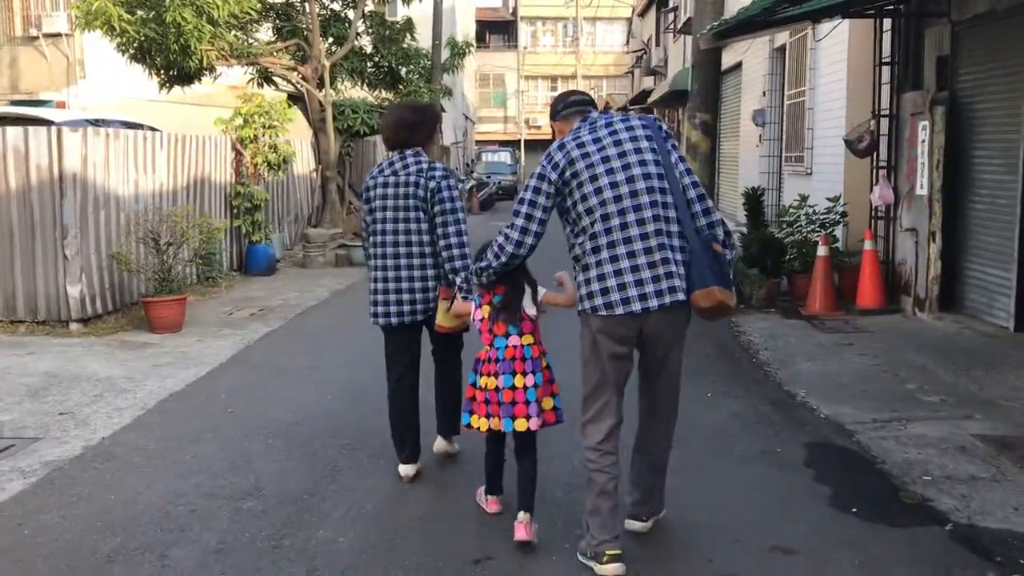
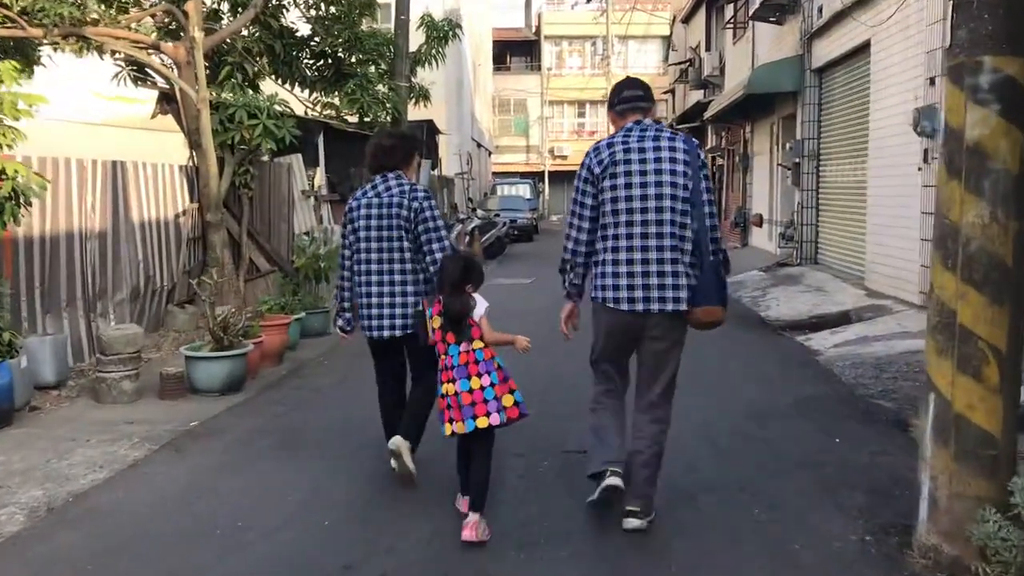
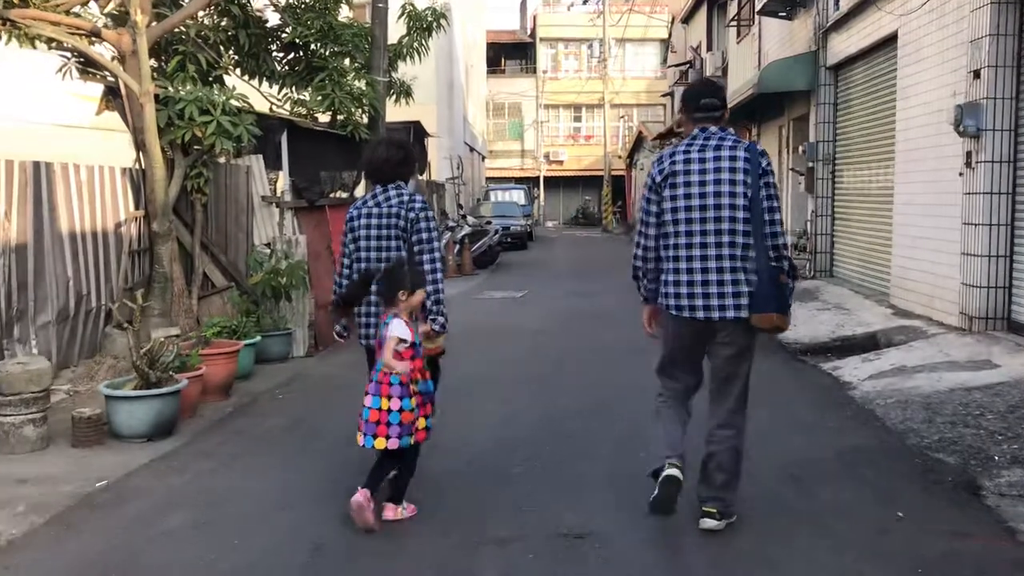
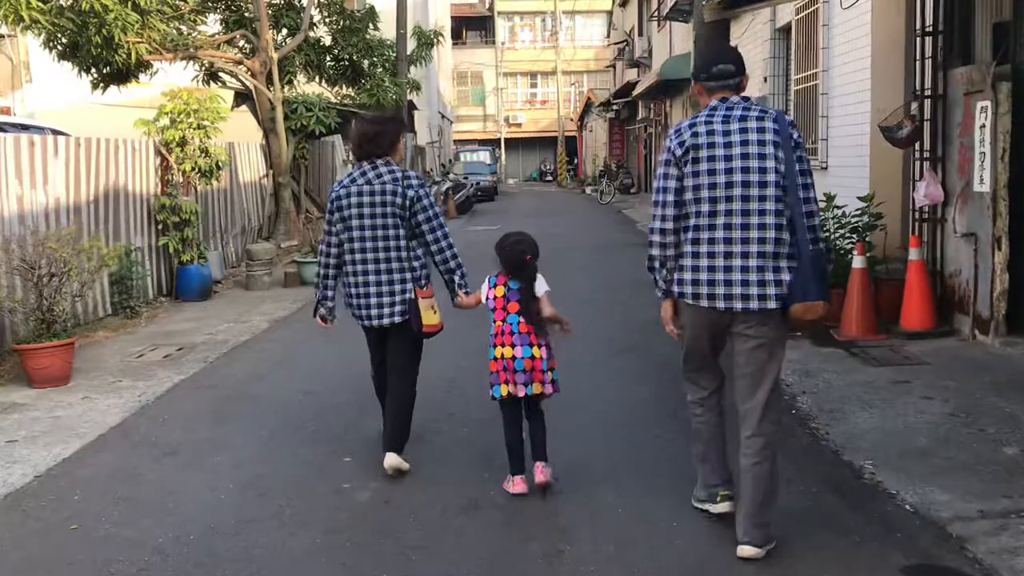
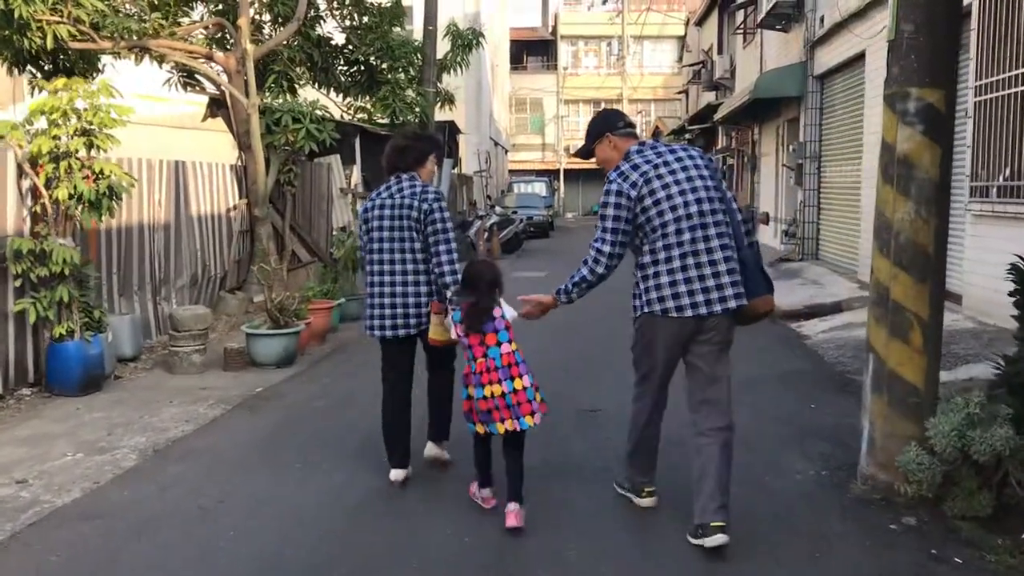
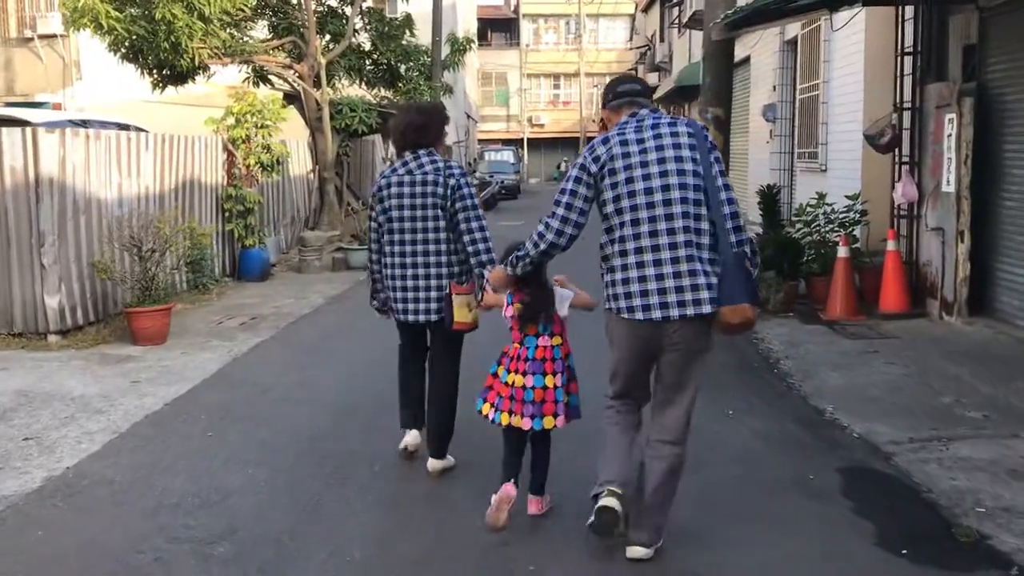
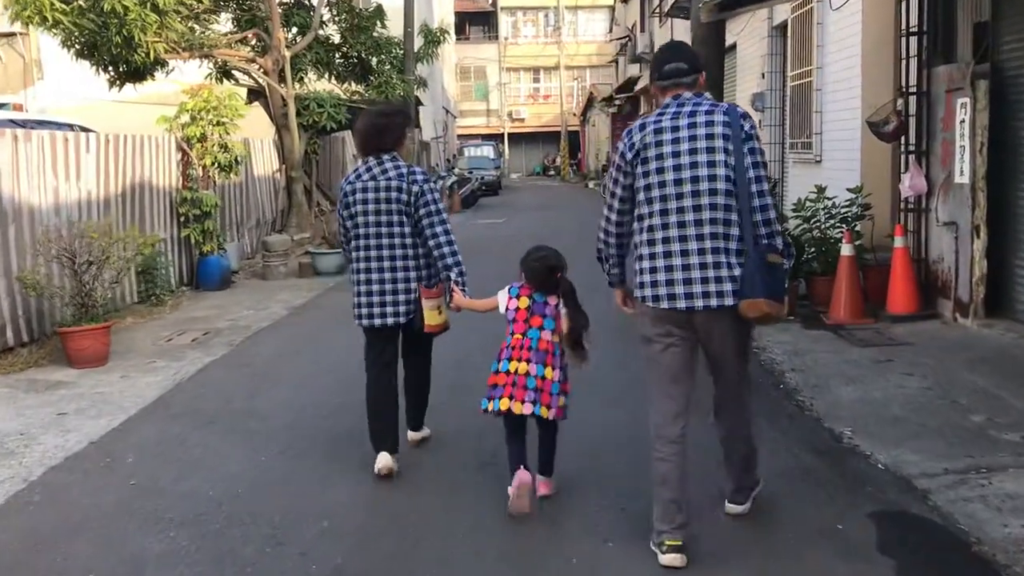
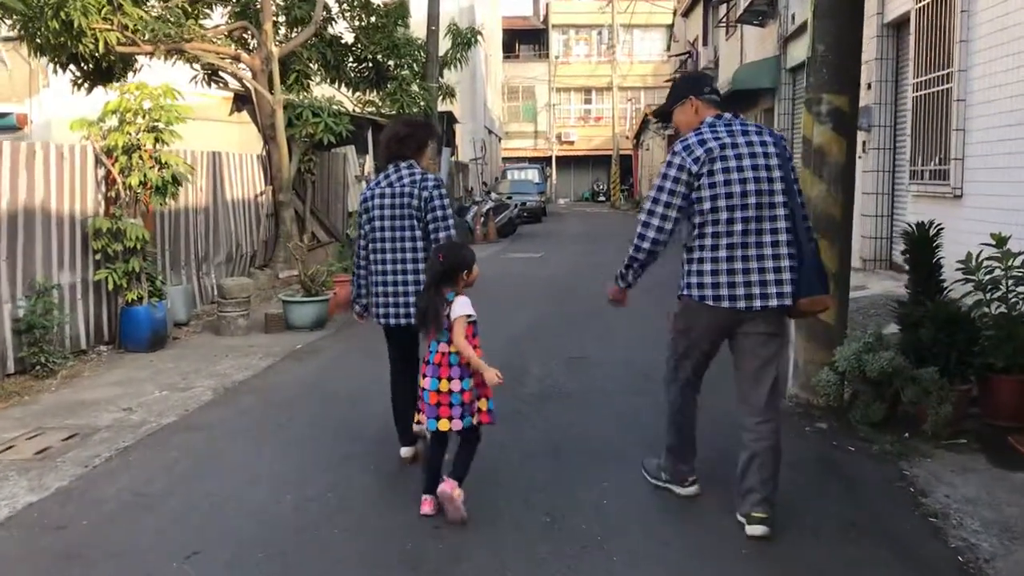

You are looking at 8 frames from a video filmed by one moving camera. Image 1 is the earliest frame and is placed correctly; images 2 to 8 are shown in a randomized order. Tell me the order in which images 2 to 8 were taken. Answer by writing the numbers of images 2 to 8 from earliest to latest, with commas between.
6, 7, 4, 8, 5, 2, 3
